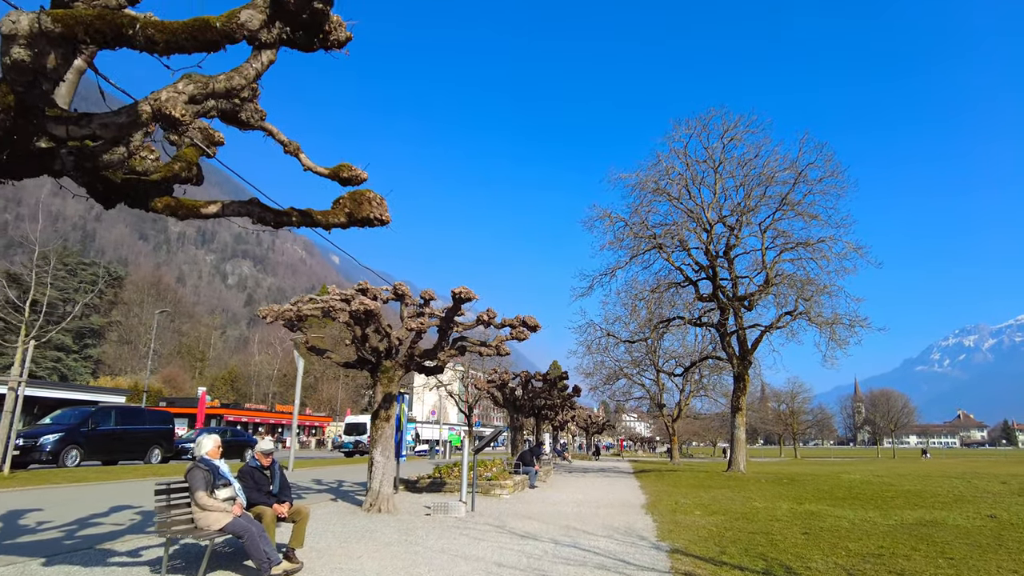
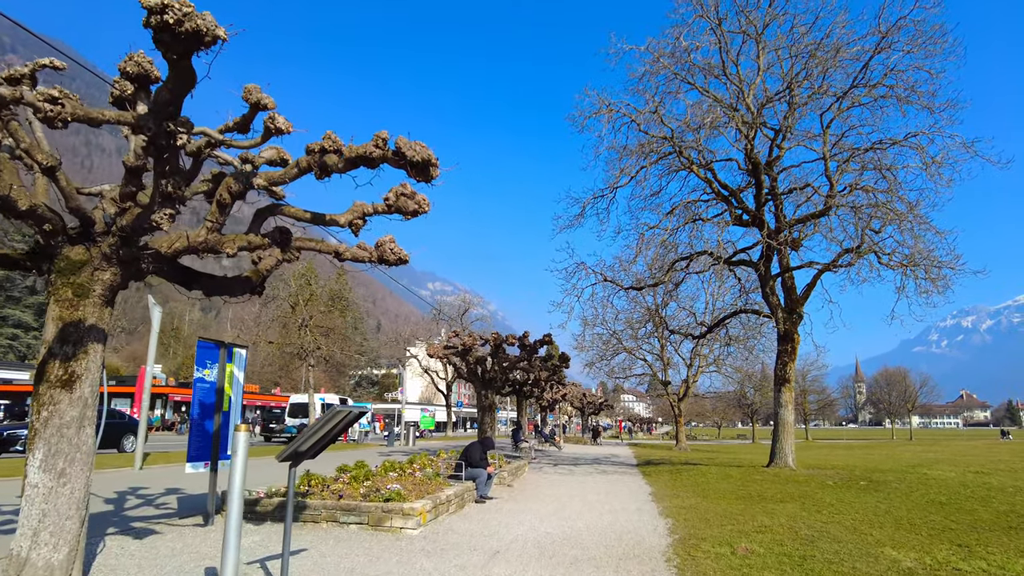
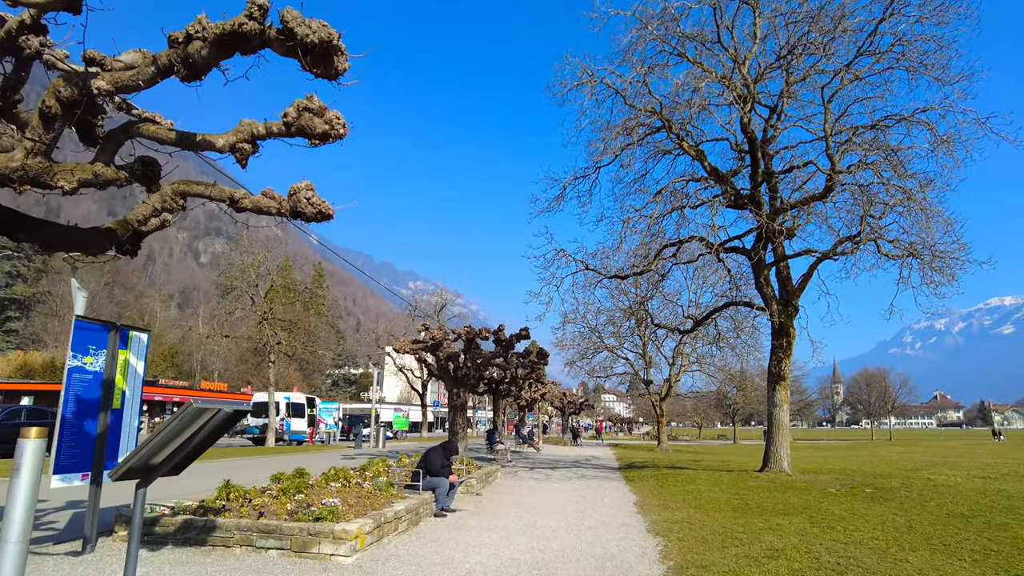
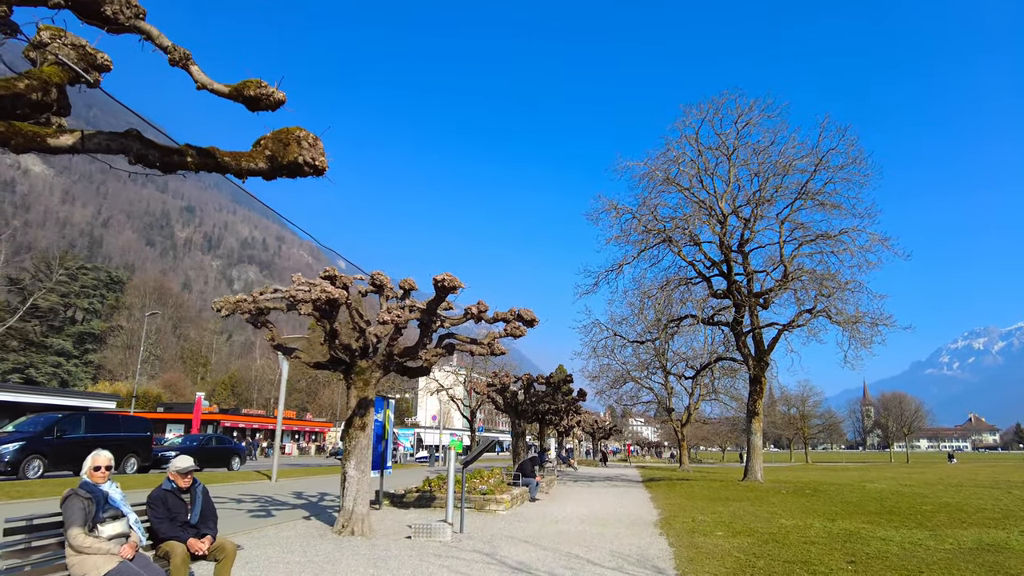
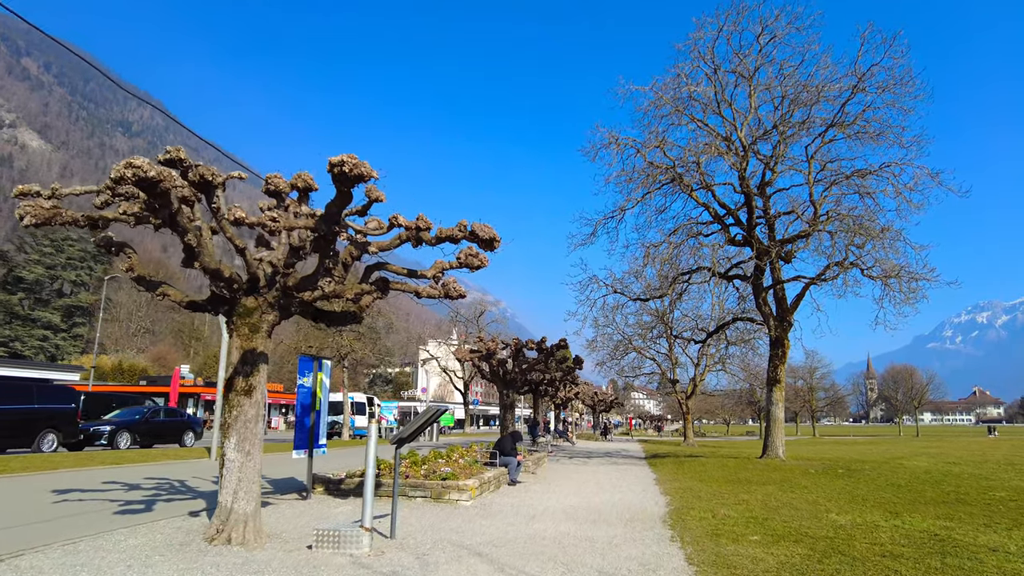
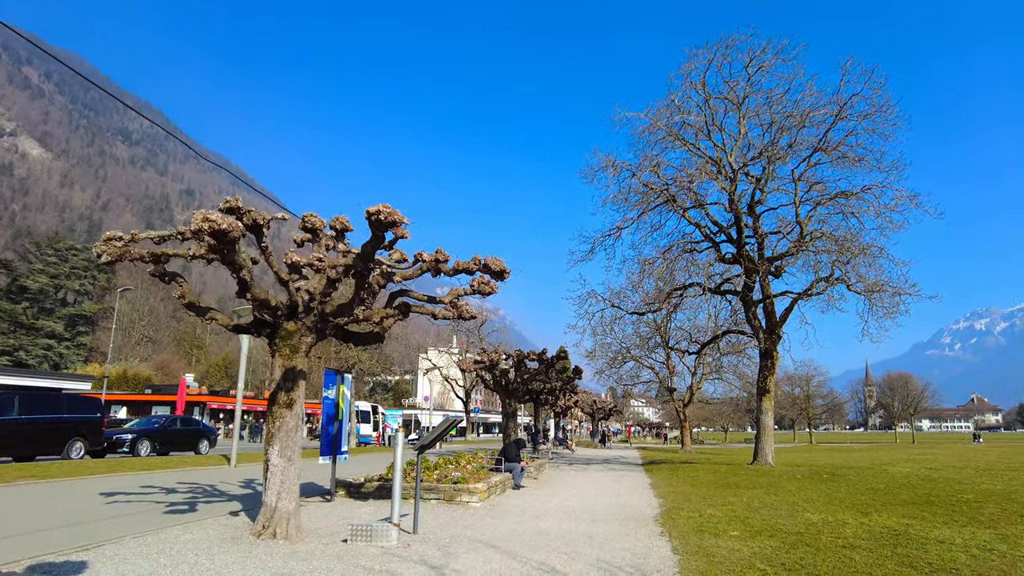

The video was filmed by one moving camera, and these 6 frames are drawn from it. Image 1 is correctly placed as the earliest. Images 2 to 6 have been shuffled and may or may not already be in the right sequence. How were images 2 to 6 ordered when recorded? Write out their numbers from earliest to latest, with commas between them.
4, 6, 5, 2, 3
